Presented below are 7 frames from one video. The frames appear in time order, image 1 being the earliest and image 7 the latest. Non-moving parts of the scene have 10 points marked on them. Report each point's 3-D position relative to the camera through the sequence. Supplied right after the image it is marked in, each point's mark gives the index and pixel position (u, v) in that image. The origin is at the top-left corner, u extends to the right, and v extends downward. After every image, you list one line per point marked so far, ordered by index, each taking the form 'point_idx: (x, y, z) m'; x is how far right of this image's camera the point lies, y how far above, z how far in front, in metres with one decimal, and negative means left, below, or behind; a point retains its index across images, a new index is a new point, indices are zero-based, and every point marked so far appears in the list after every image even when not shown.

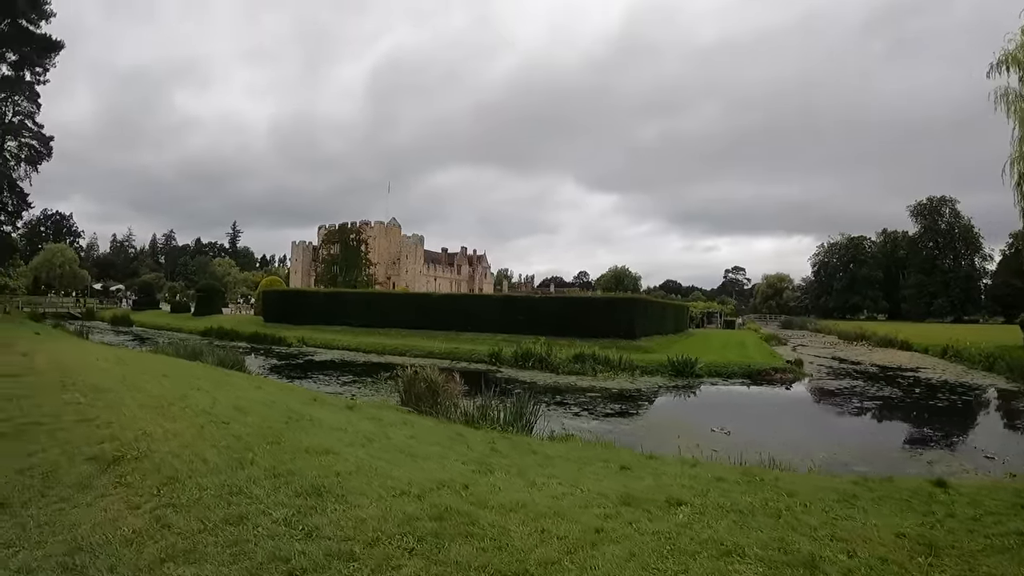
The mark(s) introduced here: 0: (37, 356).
0: (-6.9, -1.1, +8.3) m
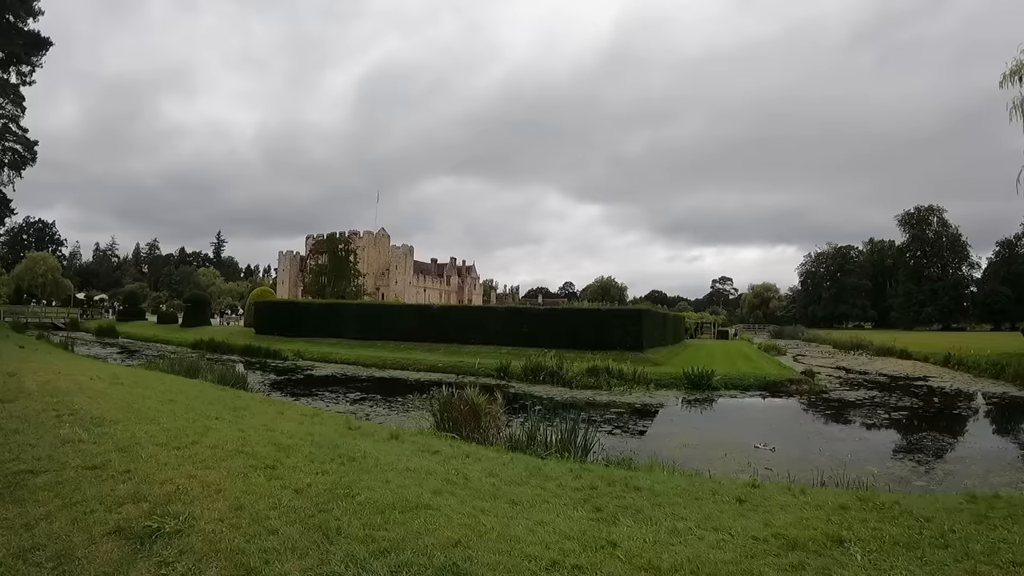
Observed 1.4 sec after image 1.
0: (-6.2, -1.2, +7.2) m
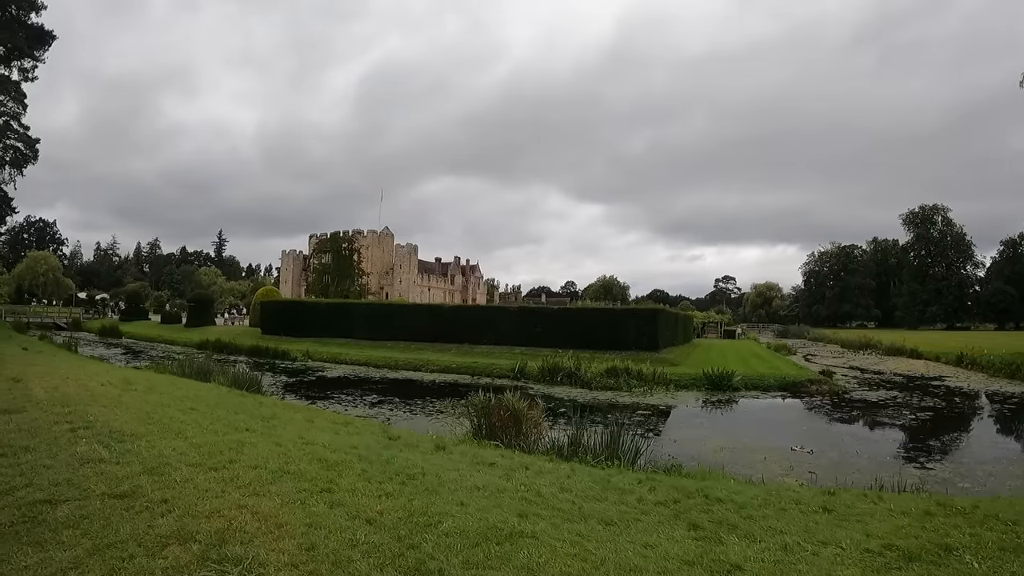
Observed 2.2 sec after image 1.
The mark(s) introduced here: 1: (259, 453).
0: (-5.7, -1.2, +6.7) m
1: (-1.8, -1.2, +4.1) m
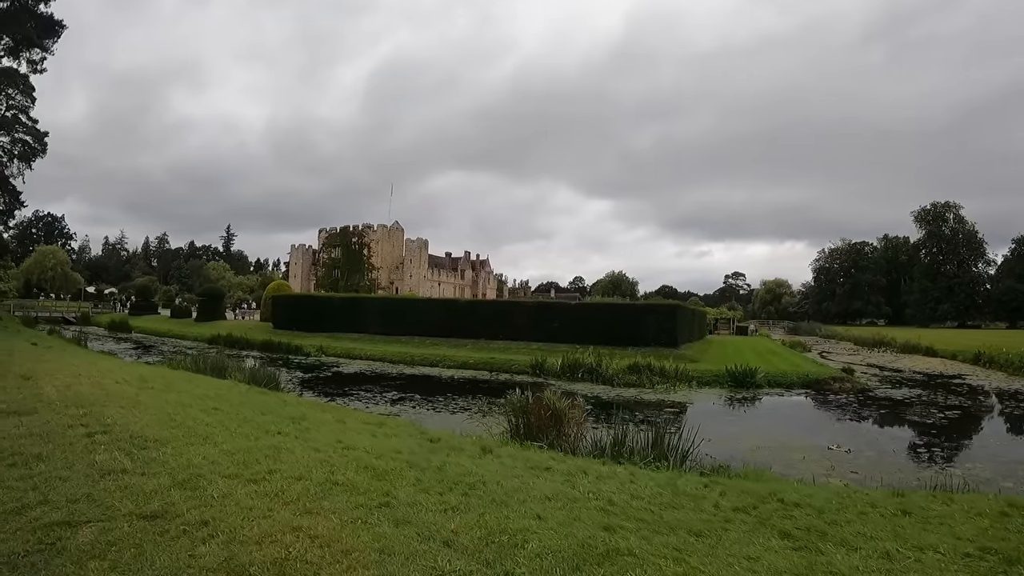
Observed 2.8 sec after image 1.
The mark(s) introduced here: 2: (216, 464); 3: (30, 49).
0: (-5.2, -1.1, +6.3) m
1: (-1.4, -1.1, +3.6) m
2: (-1.8, -1.1, +3.4) m
3: (-16.6, +8.2, +19.3) m
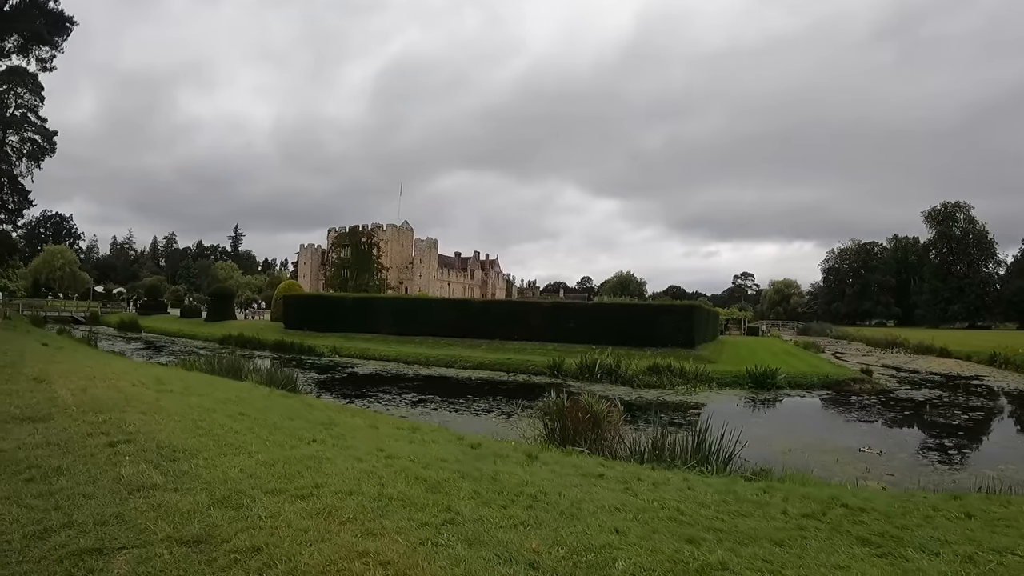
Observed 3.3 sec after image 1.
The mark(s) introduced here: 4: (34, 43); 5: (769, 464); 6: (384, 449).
0: (-4.8, -1.1, +6.0) m
1: (-1.0, -1.1, +3.3) m
2: (-1.4, -1.0, +3.1) m
3: (-16.1, +8.2, +19.1) m
4: (-15.8, +8.2, +18.6) m
5: (+3.7, -2.5, +8.1) m
6: (-0.9, -1.2, +4.1) m
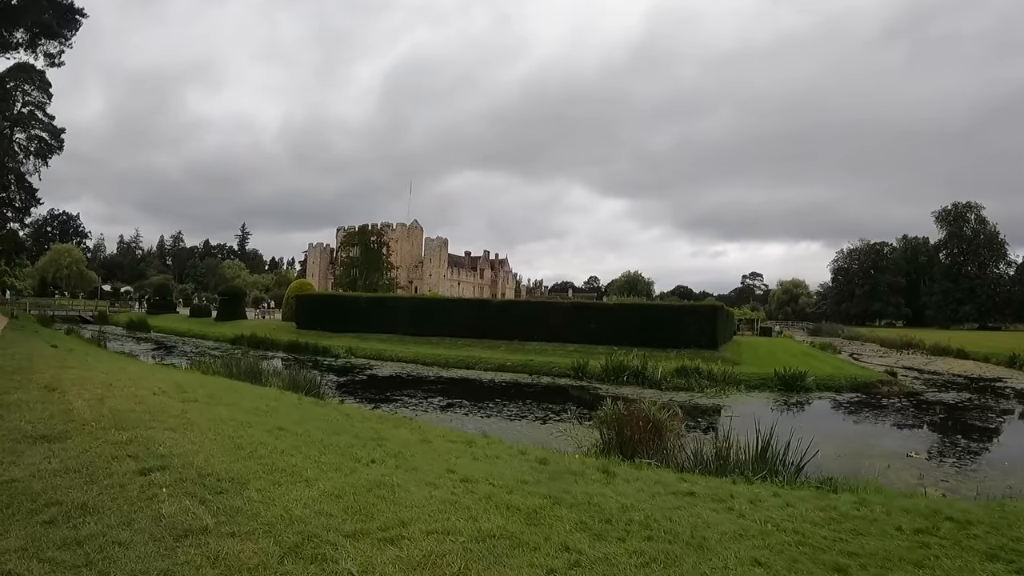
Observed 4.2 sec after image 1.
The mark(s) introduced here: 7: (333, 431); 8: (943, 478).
0: (-4.2, -1.0, +5.4) m
1: (-0.4, -1.1, +2.8) m
2: (-0.8, -1.0, +2.5) m
3: (-15.4, +8.3, +18.6) m
4: (-15.1, +8.2, +18.1) m
5: (+4.3, -2.5, +7.5) m
6: (-0.4, -1.2, +3.5) m
7: (-1.5, -1.2, +4.7) m
8: (+7.3, -3.3, +9.6) m
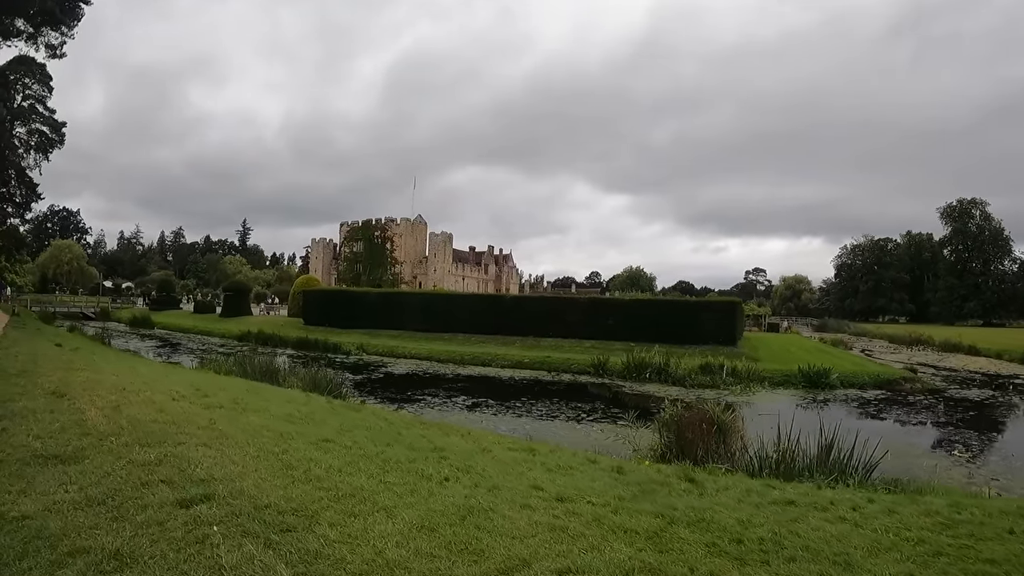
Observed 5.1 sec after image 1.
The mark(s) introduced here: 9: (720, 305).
0: (-3.7, -1.0, +4.9) m
1: (+0.1, -1.0, +2.3) m
2: (-0.3, -1.0, +2.0) m
3: (-14.9, +8.4, +18.0) m
4: (-14.6, +8.4, +17.5) m
5: (+4.8, -2.4, +7.0) m
6: (+0.2, -1.1, +3.0) m
7: (-1.0, -1.1, +4.1) m
8: (+7.9, -3.1, +9.1) m
9: (+7.4, -0.6, +19.5) m
